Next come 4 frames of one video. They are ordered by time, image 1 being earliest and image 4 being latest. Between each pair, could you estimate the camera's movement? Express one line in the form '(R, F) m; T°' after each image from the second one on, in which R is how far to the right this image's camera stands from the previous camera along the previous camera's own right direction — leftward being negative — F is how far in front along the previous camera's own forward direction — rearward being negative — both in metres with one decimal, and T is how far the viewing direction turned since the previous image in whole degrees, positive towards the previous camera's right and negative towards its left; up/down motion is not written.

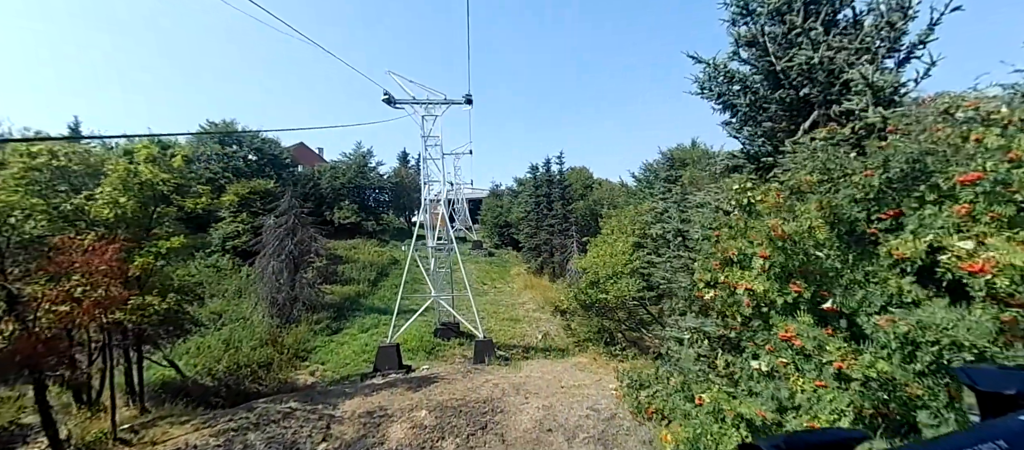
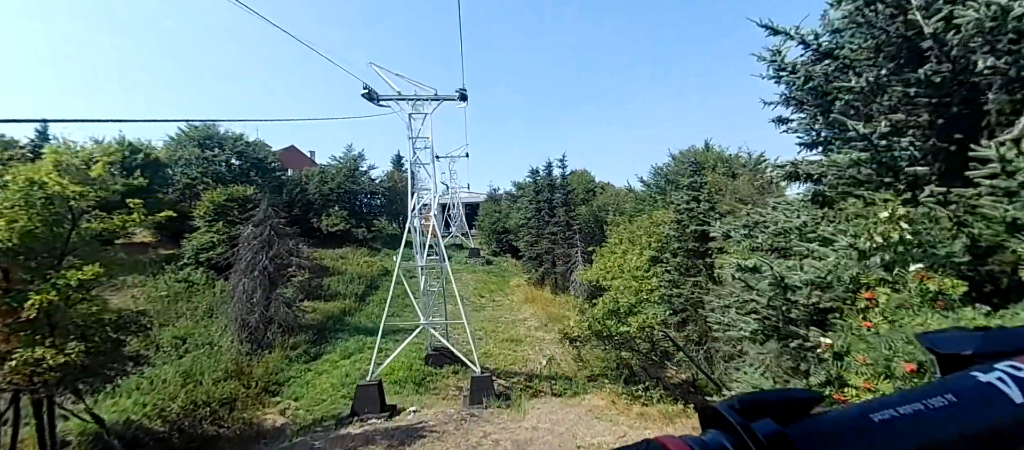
(-0.1, +1.6) m; 0°
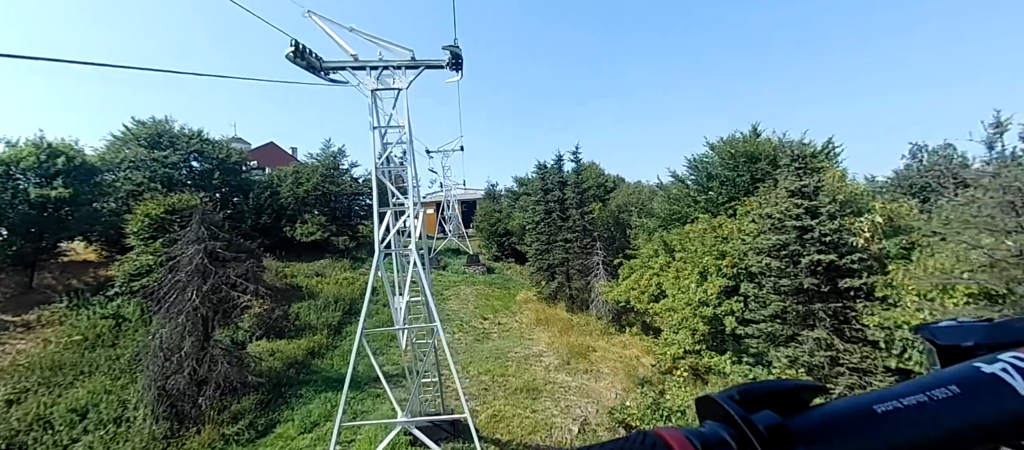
(-0.4, +3.6) m; +1°
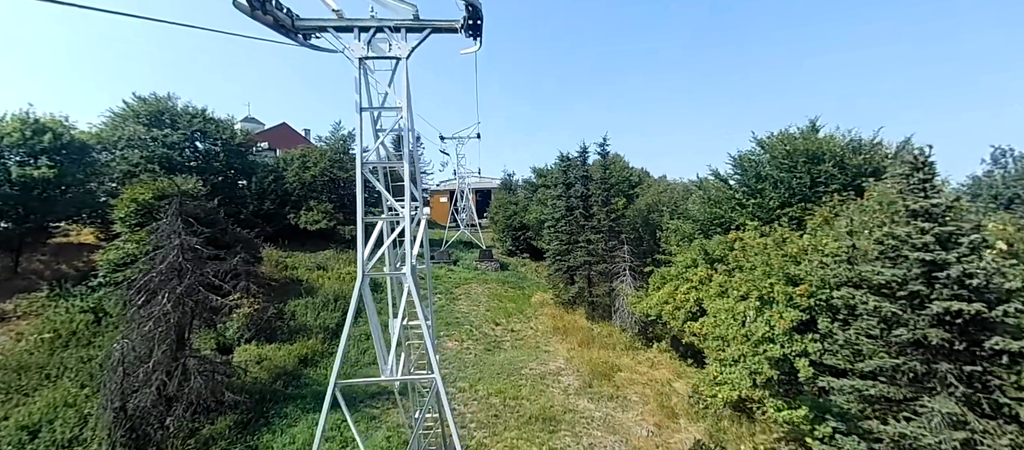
(-0.2, +1.7) m; -2°
